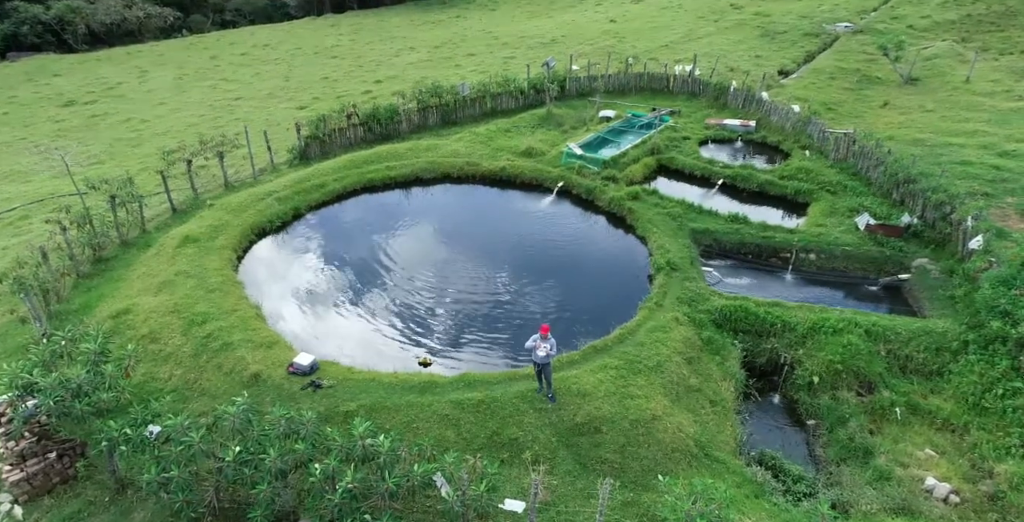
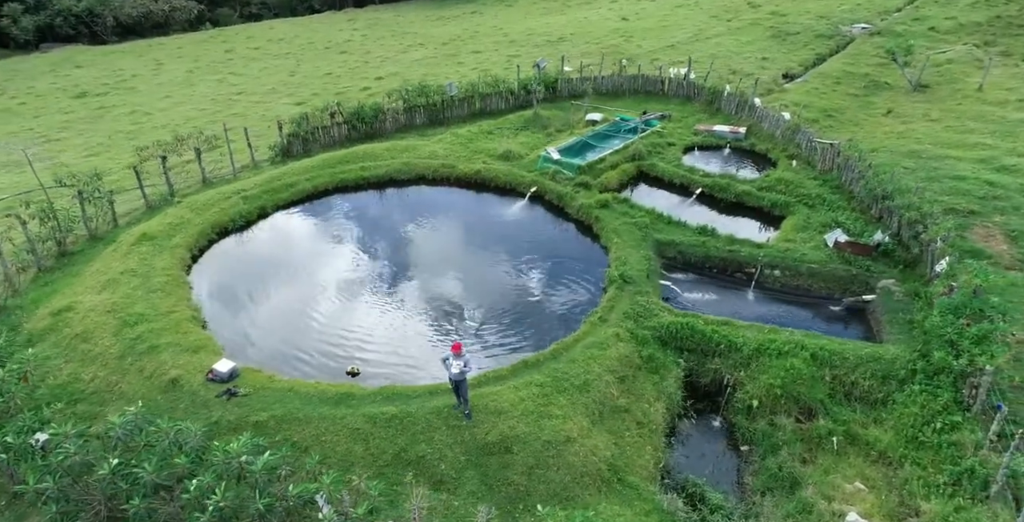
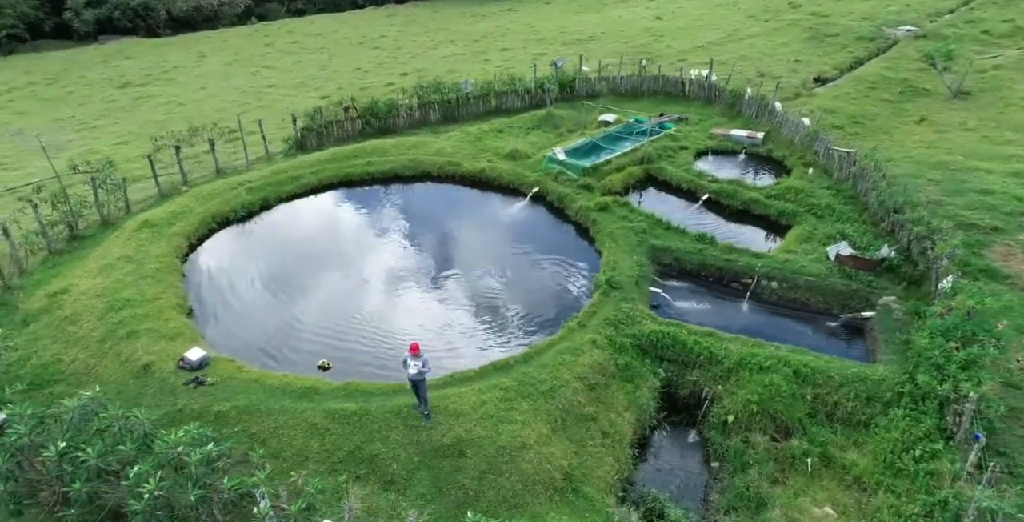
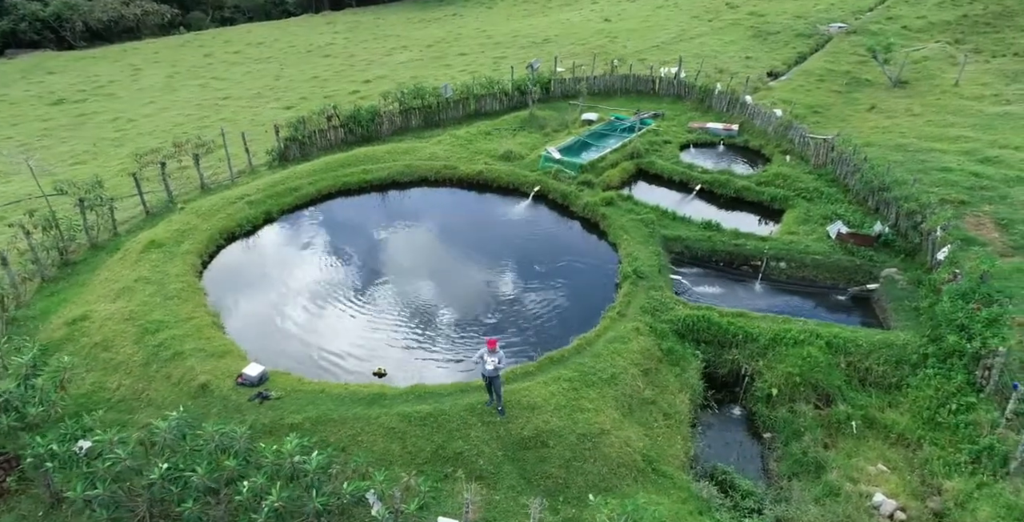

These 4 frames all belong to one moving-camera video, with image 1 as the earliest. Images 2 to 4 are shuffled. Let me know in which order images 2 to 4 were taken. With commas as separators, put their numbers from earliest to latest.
4, 2, 3
